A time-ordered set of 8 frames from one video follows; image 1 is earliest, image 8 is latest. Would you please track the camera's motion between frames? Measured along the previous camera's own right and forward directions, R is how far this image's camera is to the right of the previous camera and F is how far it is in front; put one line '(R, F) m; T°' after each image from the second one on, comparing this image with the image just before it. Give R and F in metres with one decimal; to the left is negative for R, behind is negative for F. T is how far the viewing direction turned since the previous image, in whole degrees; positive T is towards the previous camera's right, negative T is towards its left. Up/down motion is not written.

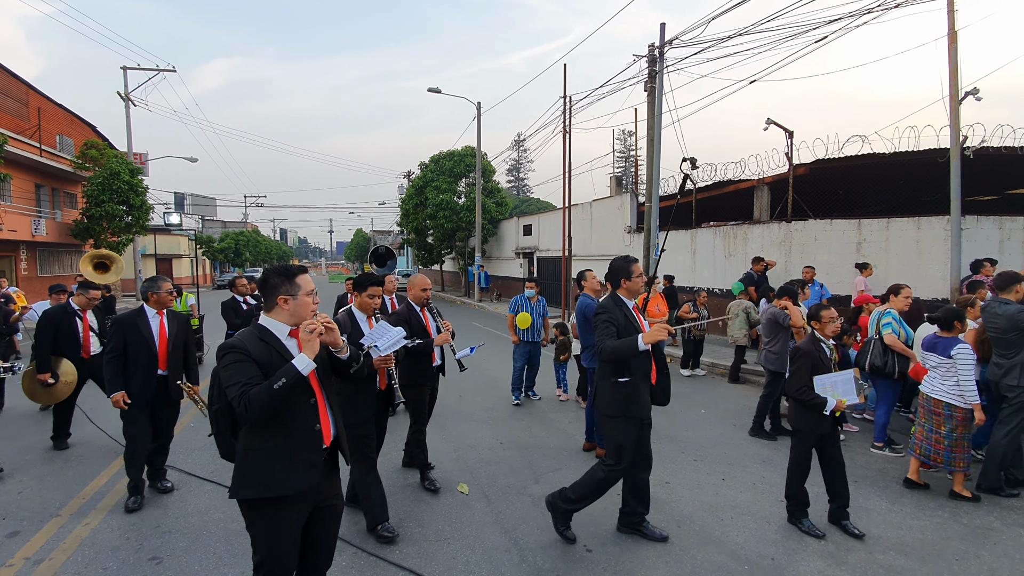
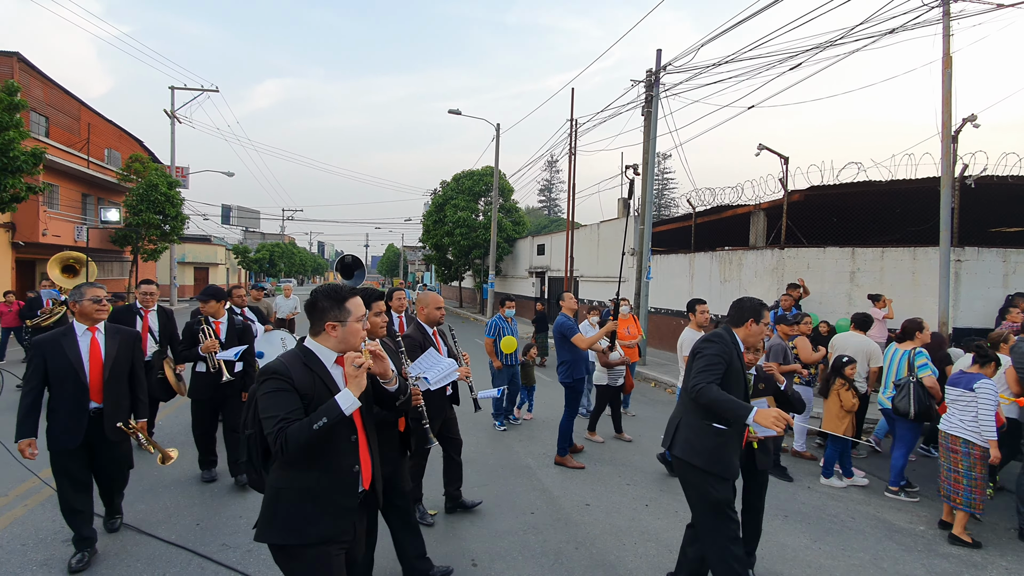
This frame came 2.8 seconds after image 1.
(+0.7, -0.1) m; -4°
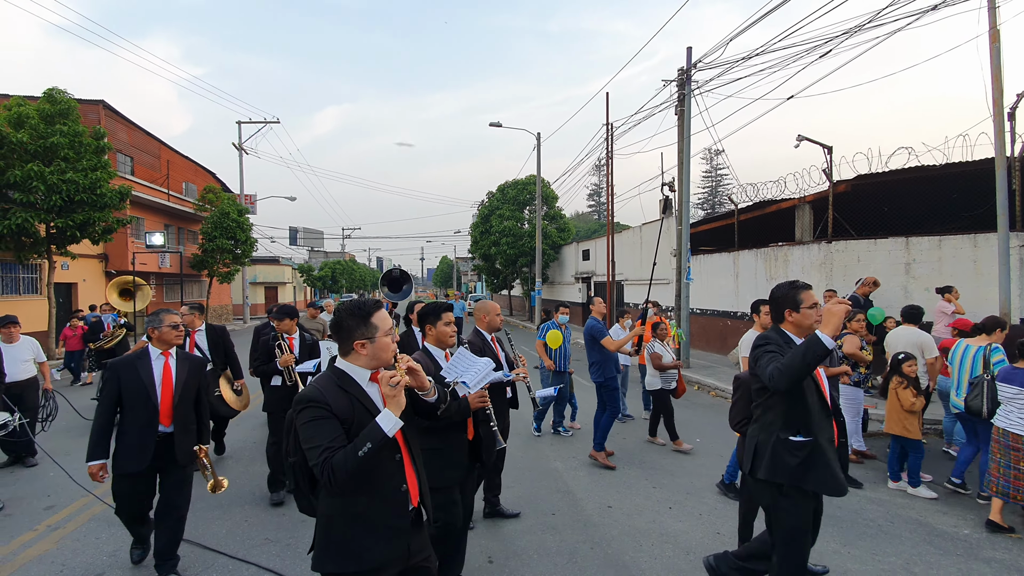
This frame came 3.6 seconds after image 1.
(+0.3, -0.1) m; -6°
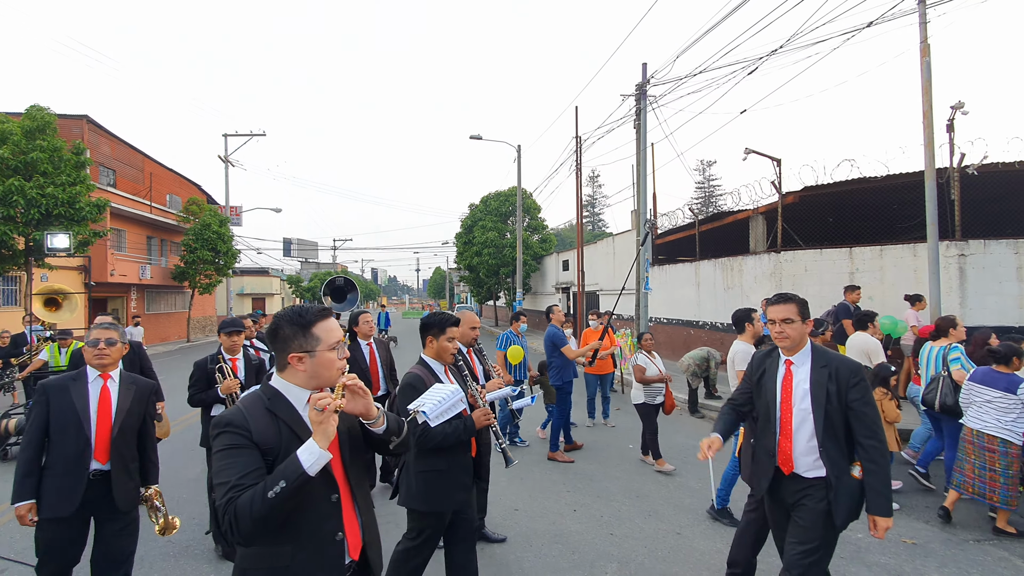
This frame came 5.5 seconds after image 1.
(+0.6, -0.1) m; 0°
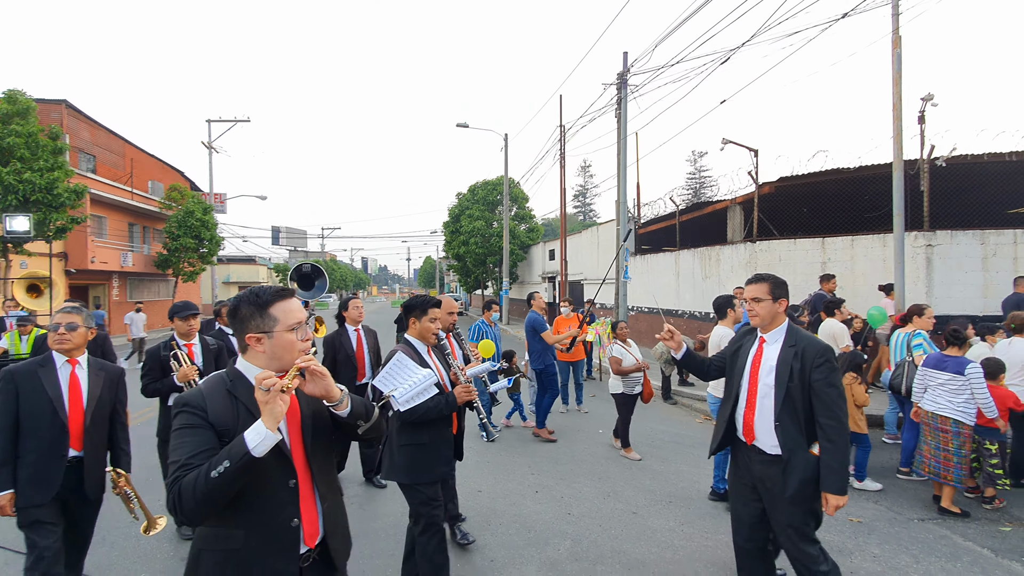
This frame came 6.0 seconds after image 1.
(+0.2, 0.0) m; +1°
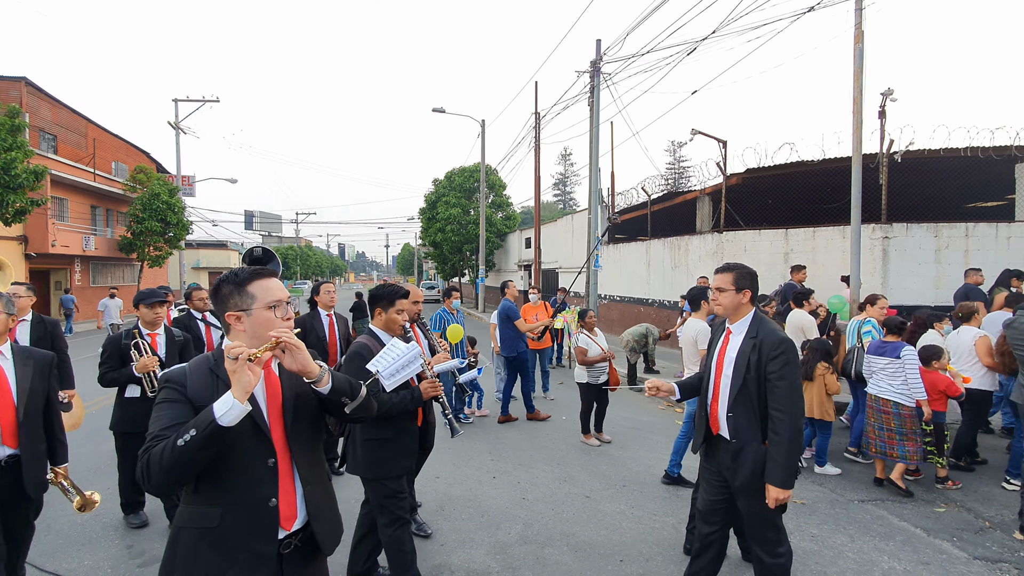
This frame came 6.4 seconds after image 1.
(+0.1, 0.0) m; +2°
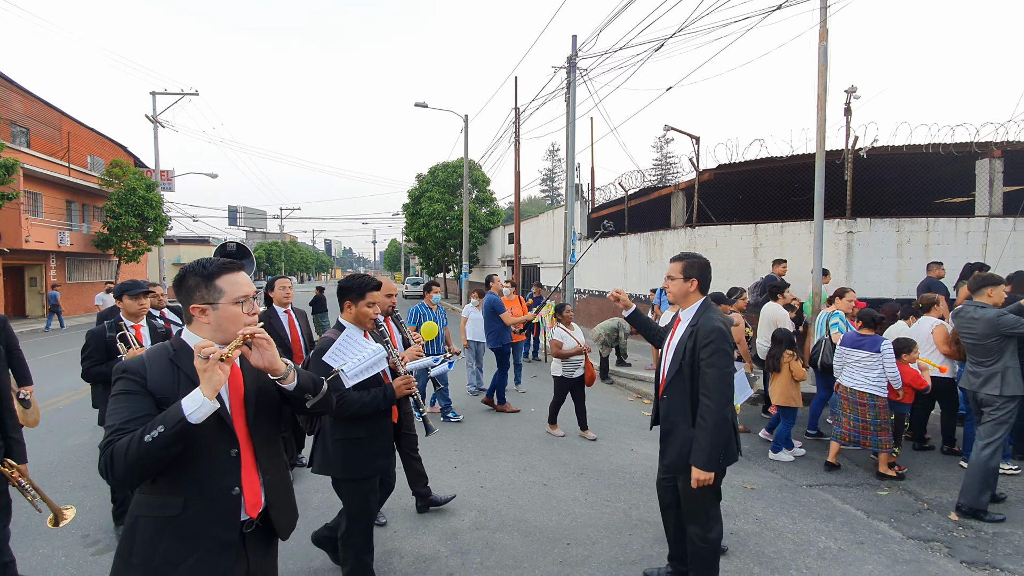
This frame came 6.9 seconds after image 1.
(+0.2, -0.1) m; +1°
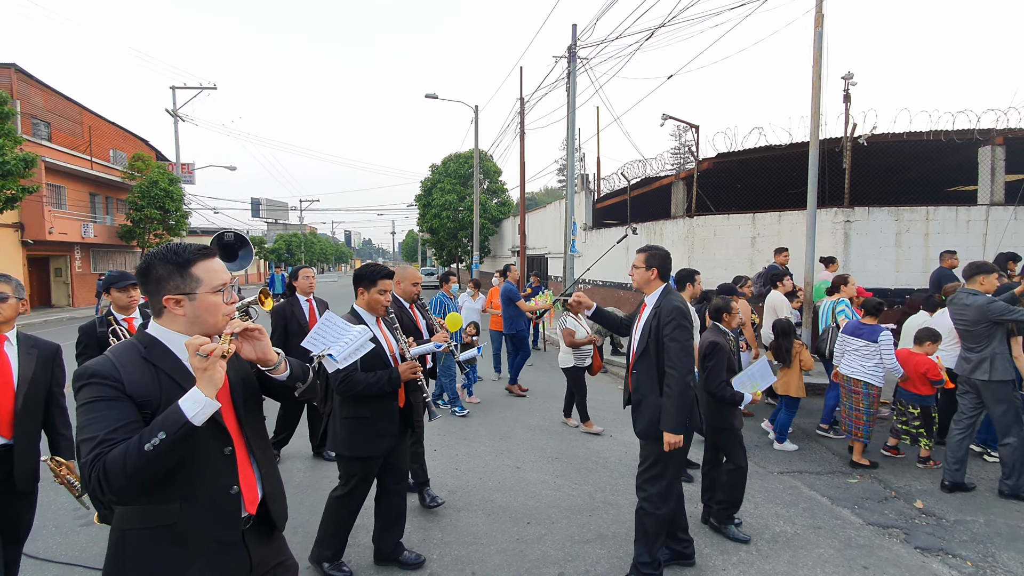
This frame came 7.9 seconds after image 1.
(+0.3, -0.1) m; -2°
